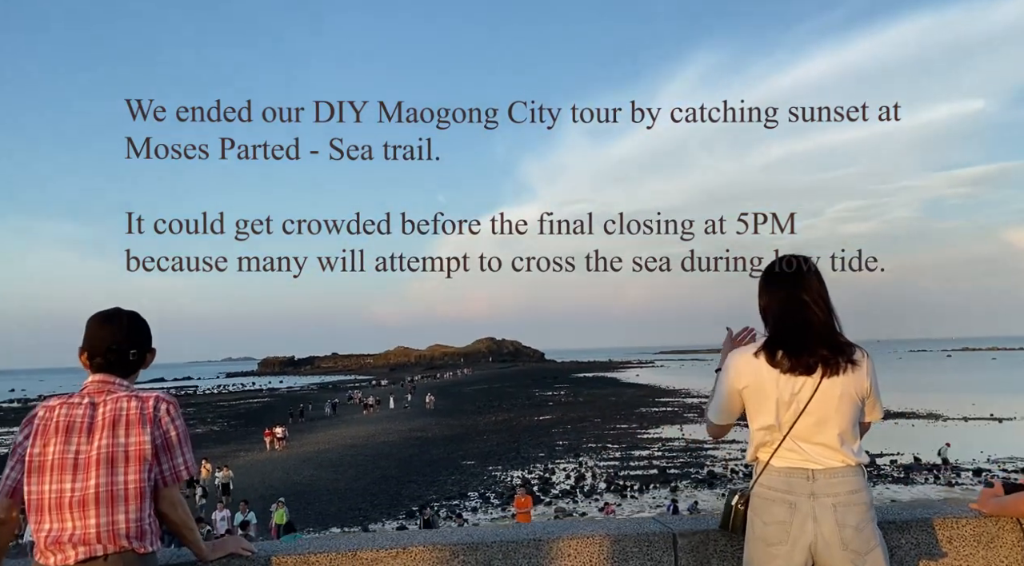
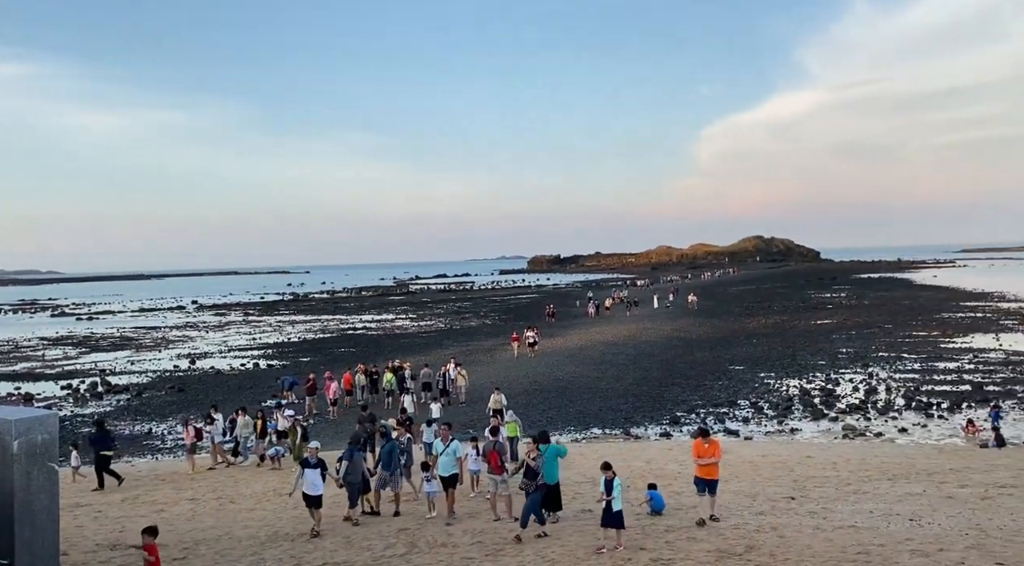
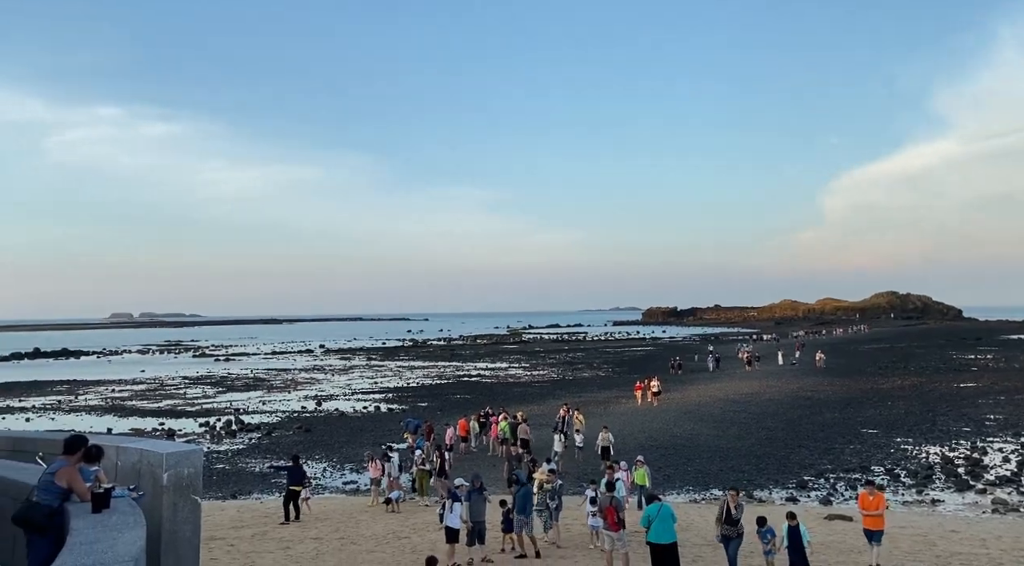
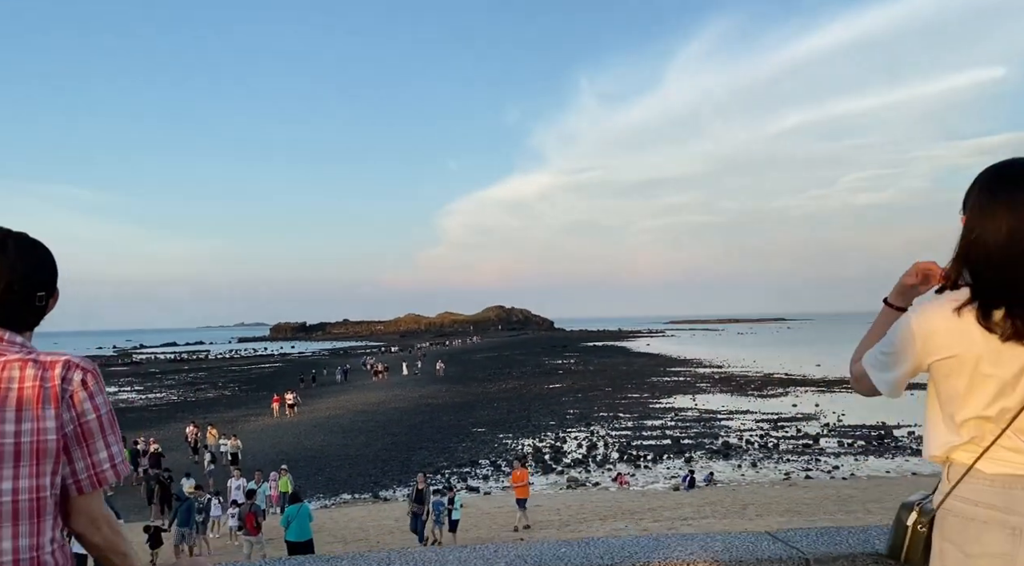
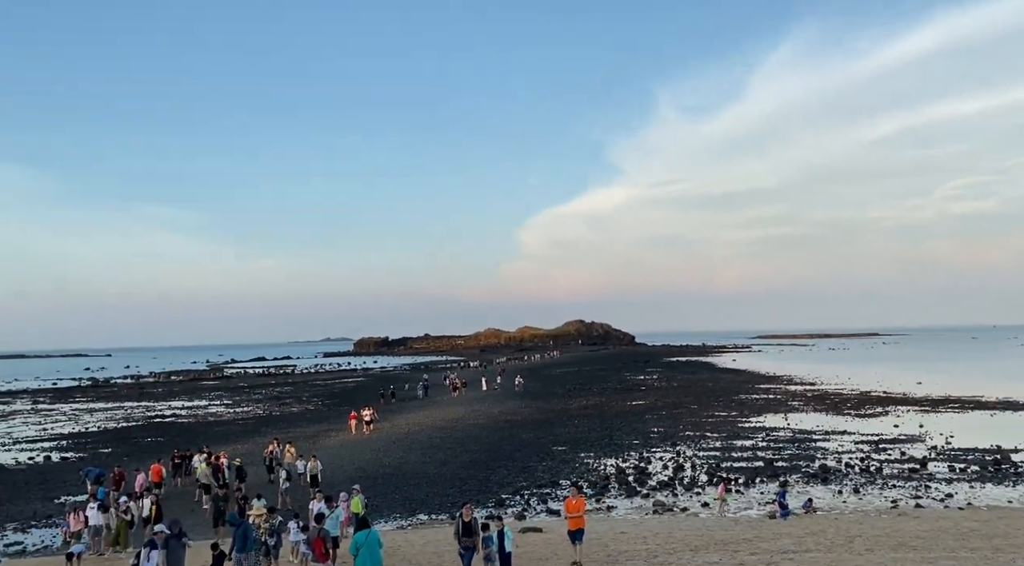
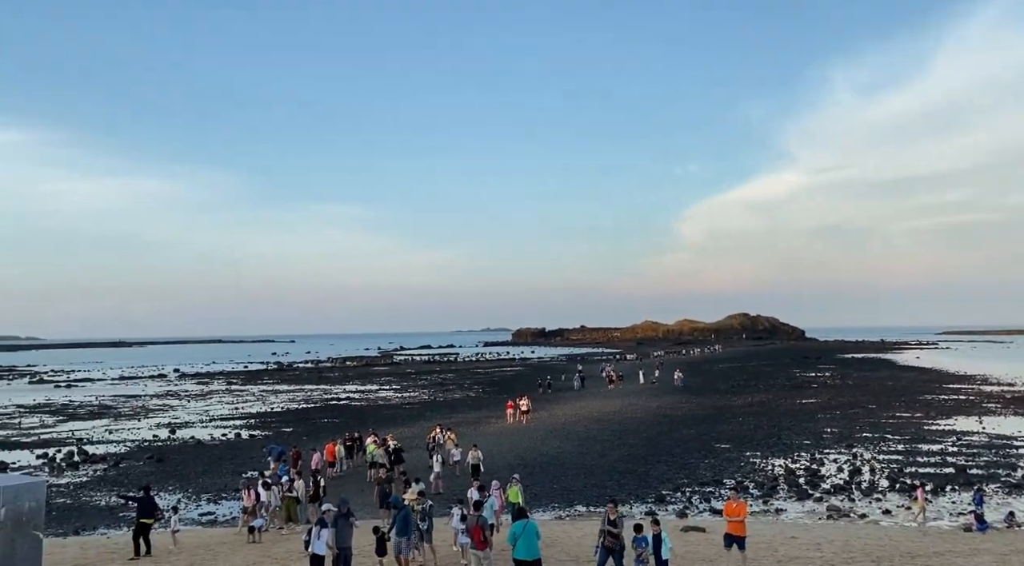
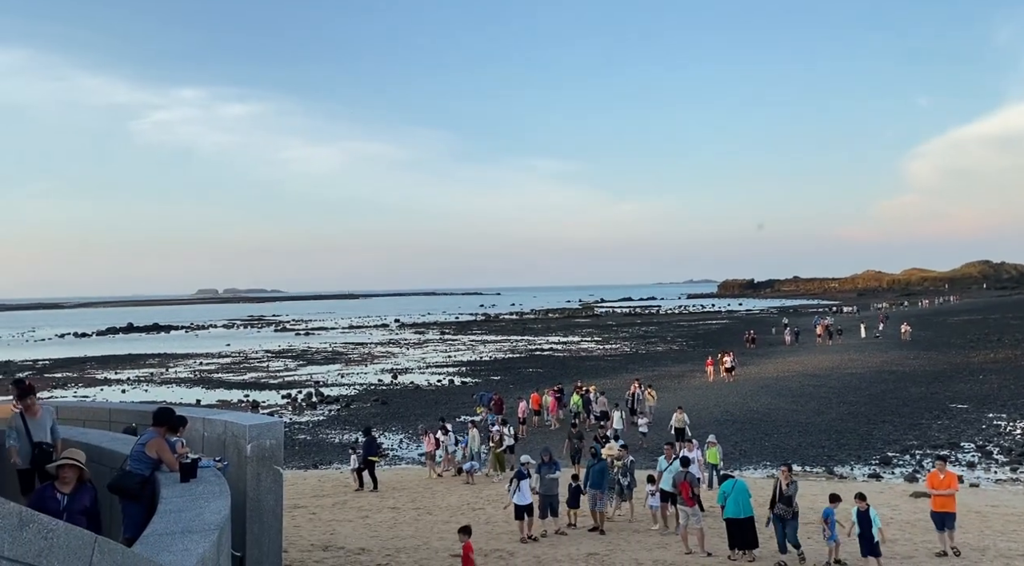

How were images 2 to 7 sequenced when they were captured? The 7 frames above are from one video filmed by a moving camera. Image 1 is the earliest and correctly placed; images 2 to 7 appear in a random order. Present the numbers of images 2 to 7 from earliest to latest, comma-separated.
4, 5, 6, 3, 7, 2
